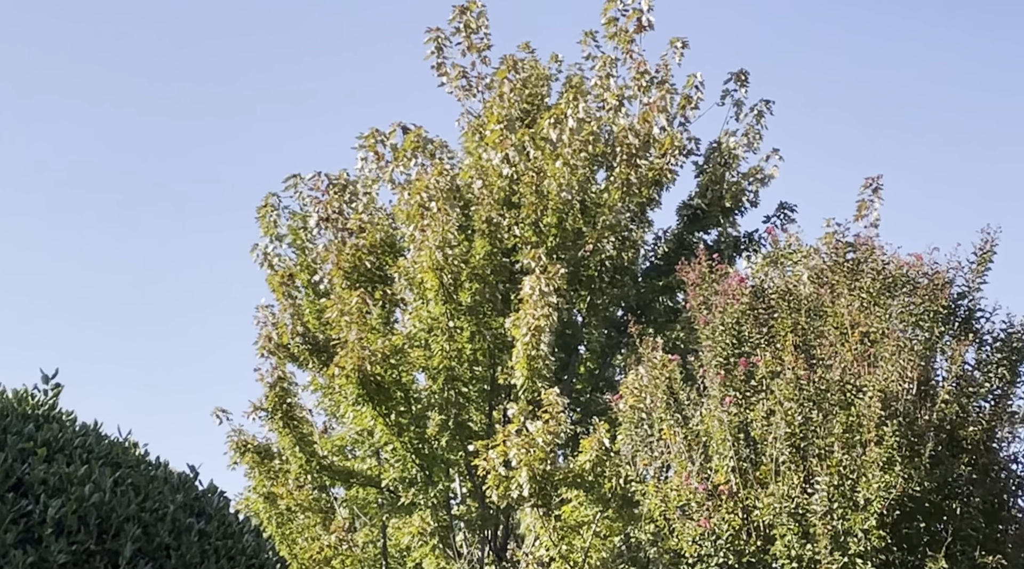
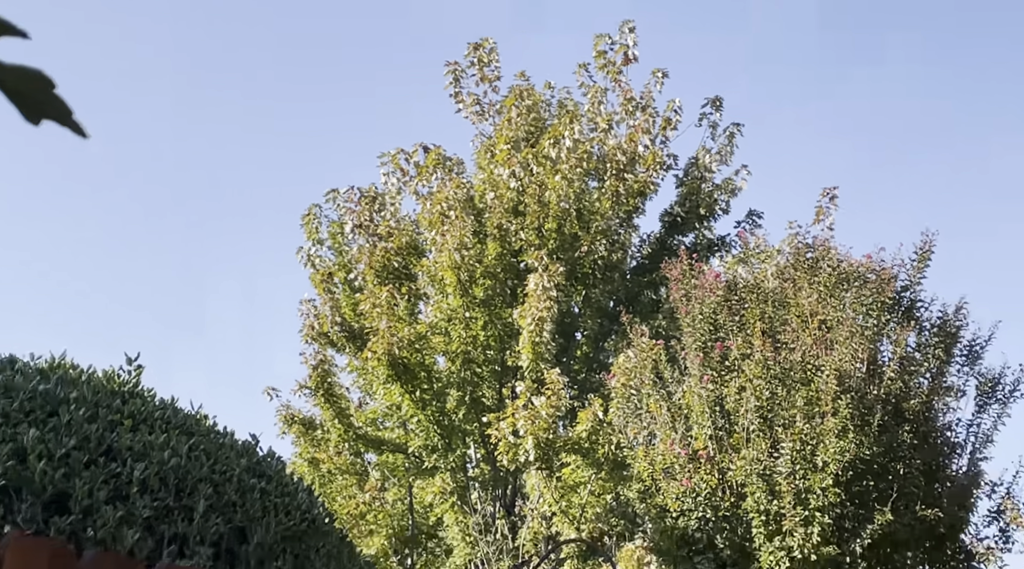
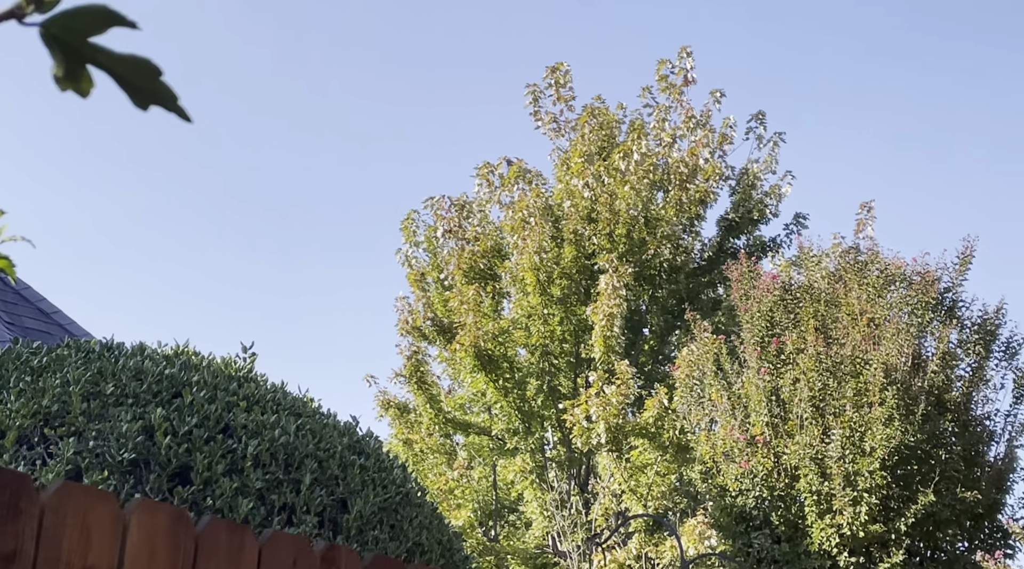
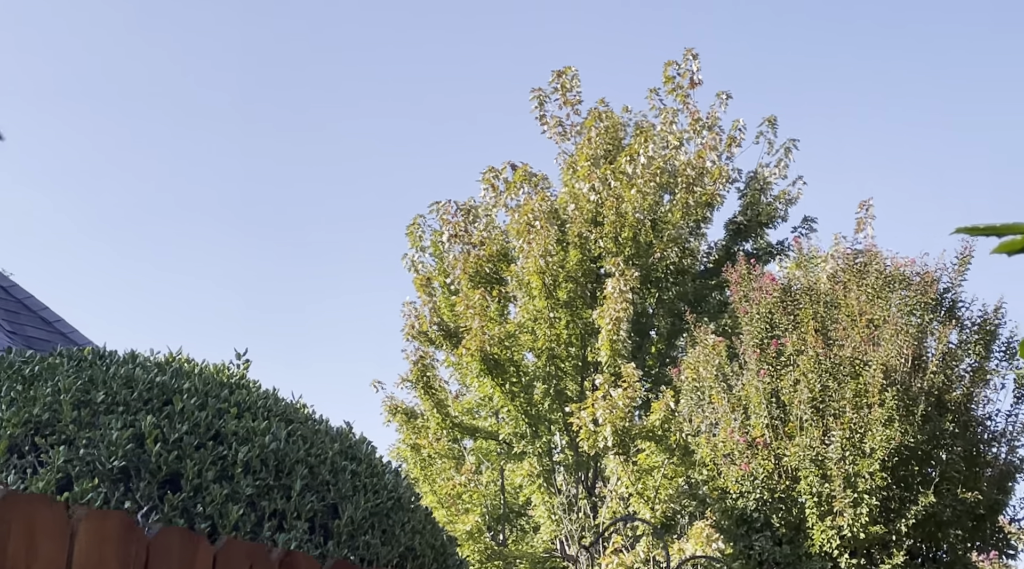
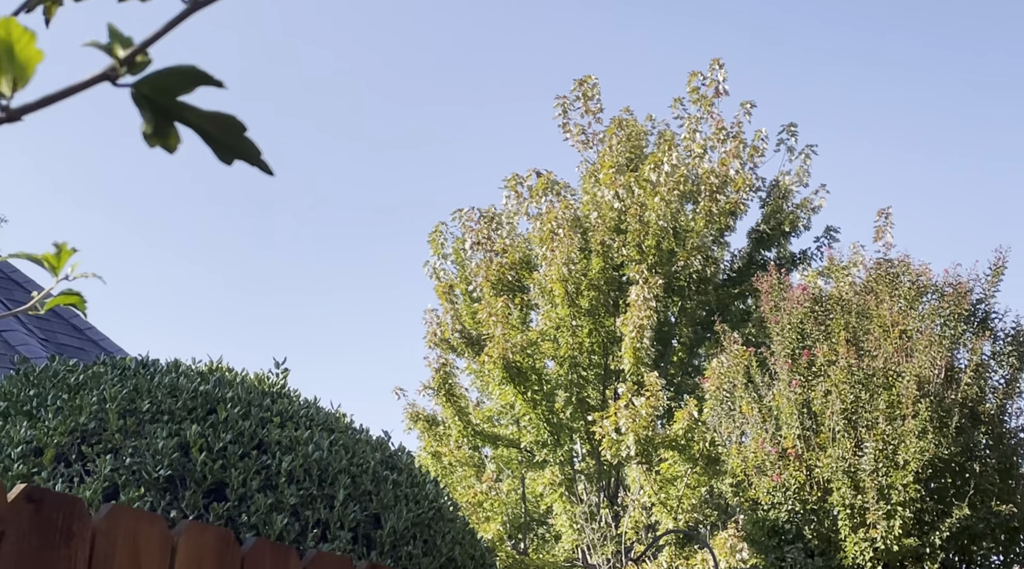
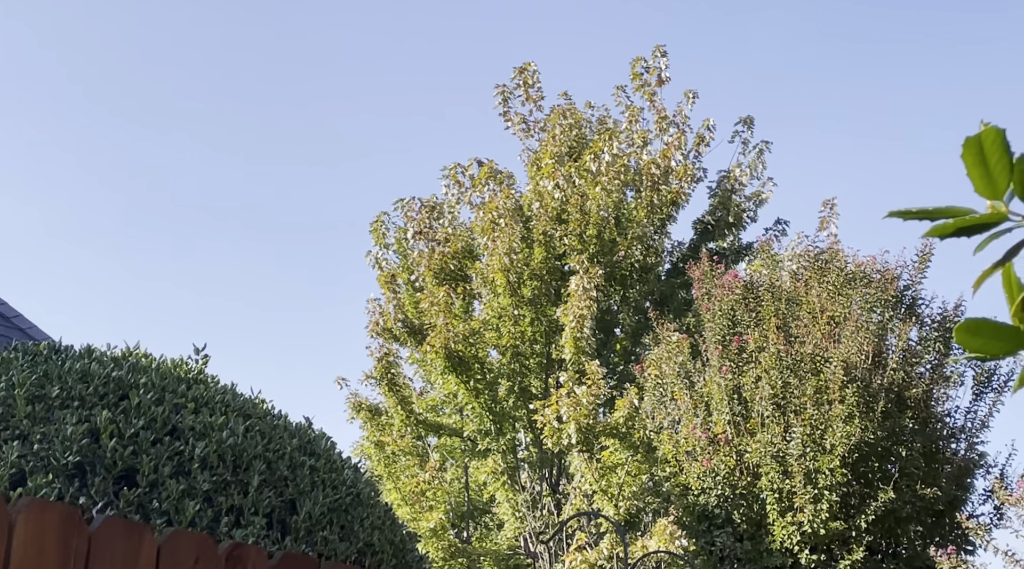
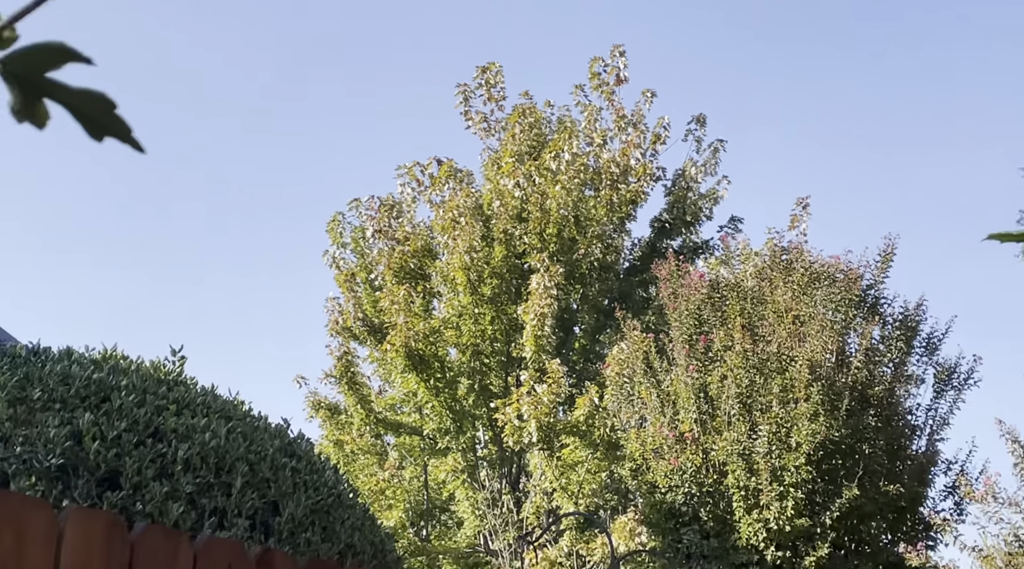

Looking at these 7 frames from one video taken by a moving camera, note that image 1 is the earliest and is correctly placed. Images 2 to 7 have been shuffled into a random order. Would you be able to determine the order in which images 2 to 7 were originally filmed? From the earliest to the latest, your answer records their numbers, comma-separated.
2, 7, 6, 4, 5, 3
